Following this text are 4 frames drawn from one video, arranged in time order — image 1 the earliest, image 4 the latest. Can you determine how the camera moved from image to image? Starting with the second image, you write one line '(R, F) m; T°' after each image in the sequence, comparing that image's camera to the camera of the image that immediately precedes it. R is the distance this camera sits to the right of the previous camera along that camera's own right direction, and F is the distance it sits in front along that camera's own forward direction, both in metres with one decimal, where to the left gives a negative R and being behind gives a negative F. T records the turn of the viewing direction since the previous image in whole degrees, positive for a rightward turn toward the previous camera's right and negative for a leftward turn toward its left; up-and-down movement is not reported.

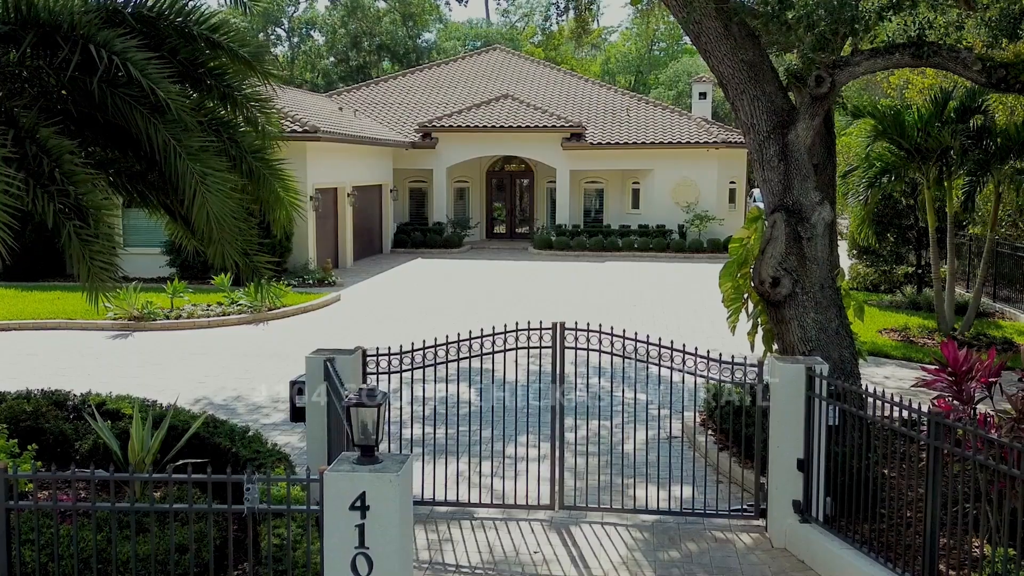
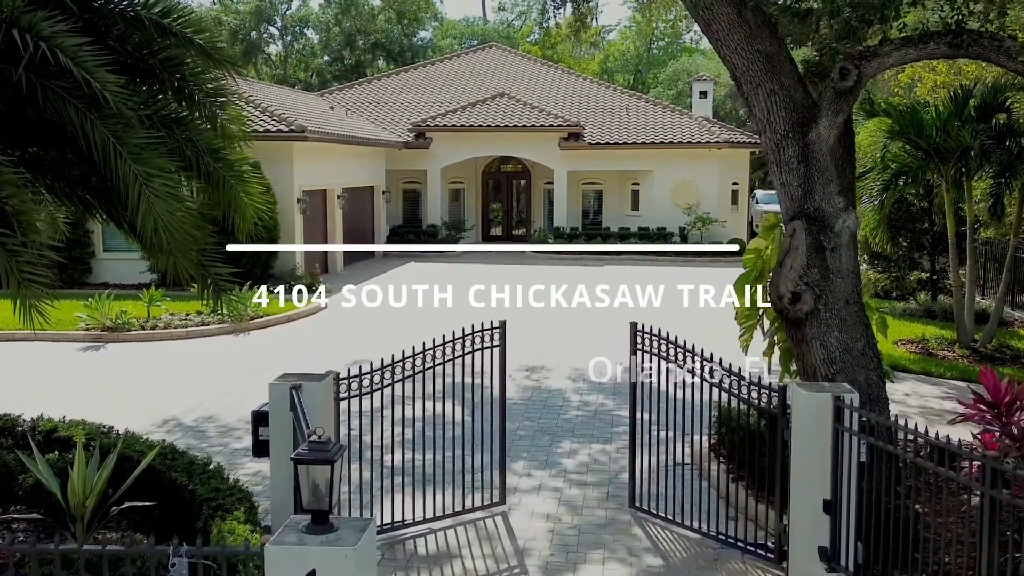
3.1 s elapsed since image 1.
(+0.1, +0.7) m; 0°
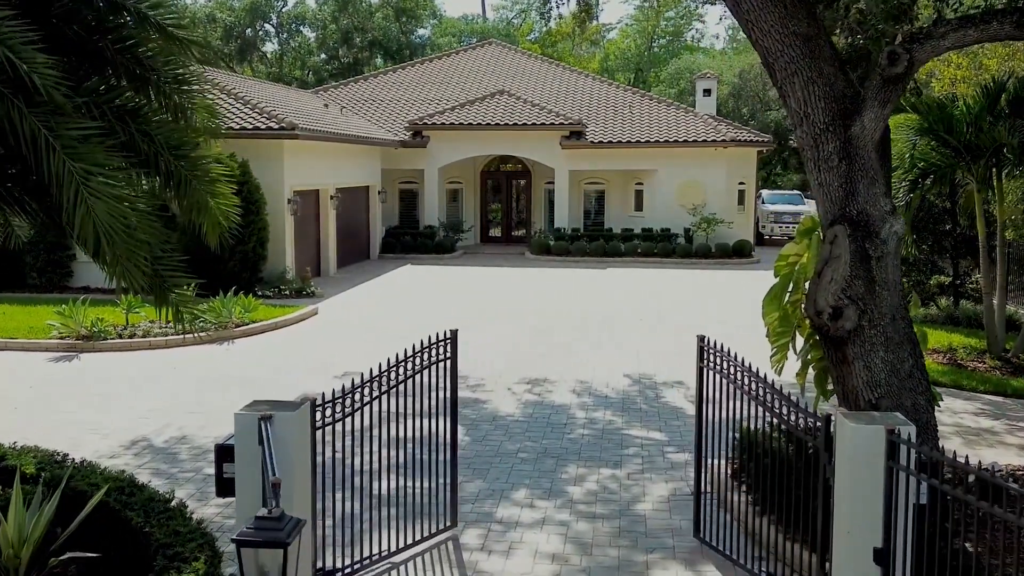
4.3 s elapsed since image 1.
(0.0, +0.8) m; 0°
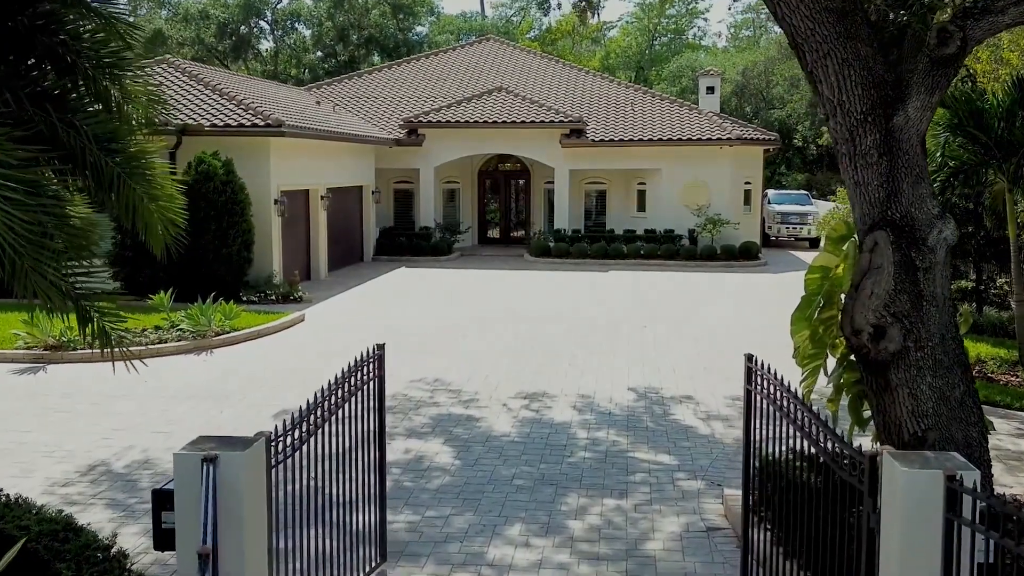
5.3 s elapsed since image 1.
(+0.1, +0.8) m; 0°
